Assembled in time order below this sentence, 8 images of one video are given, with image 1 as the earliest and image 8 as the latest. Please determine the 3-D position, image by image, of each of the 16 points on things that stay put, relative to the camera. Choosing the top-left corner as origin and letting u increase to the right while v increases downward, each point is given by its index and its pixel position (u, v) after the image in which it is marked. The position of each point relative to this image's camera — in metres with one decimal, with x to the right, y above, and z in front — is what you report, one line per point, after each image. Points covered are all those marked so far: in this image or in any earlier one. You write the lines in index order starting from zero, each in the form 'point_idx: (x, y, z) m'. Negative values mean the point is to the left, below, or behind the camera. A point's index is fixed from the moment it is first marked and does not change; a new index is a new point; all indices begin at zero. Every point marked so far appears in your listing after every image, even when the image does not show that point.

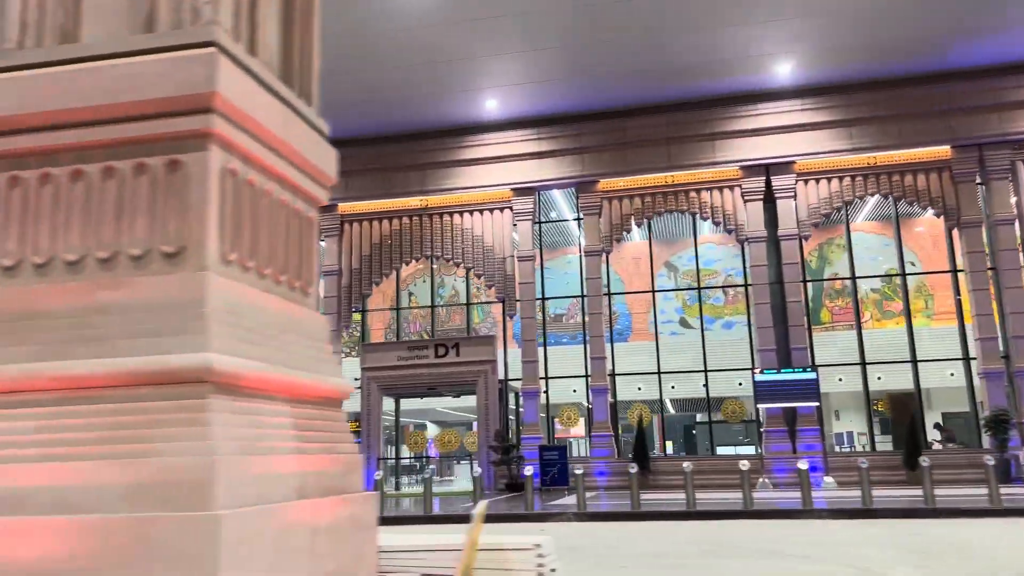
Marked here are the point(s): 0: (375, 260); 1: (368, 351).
0: (-3.0, +0.6, +17.5) m
1: (-3.1, -1.3, +16.9) m
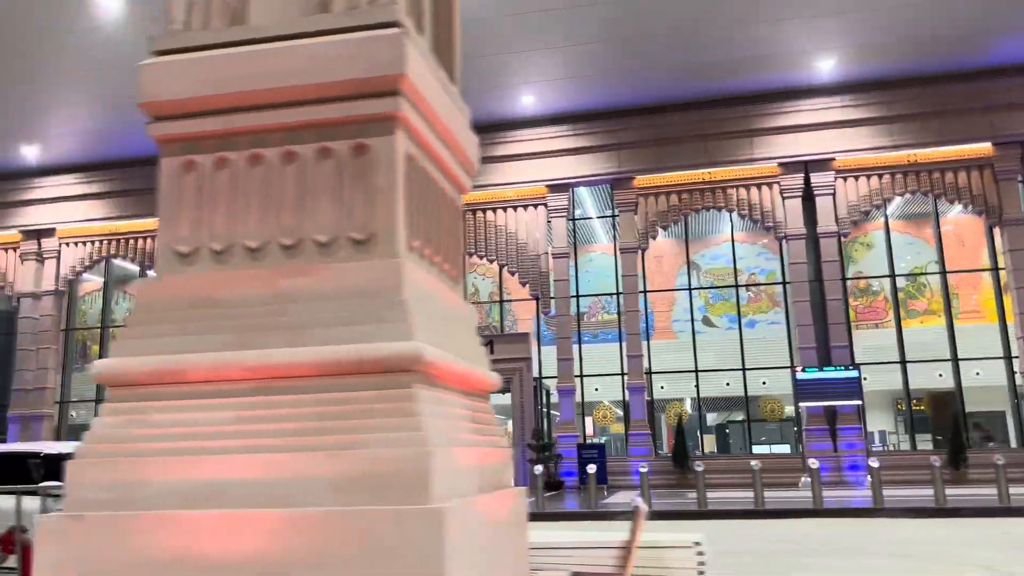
0: (-2.2, +0.7, +17.4) m
1: (-2.4, -1.3, +16.8) m
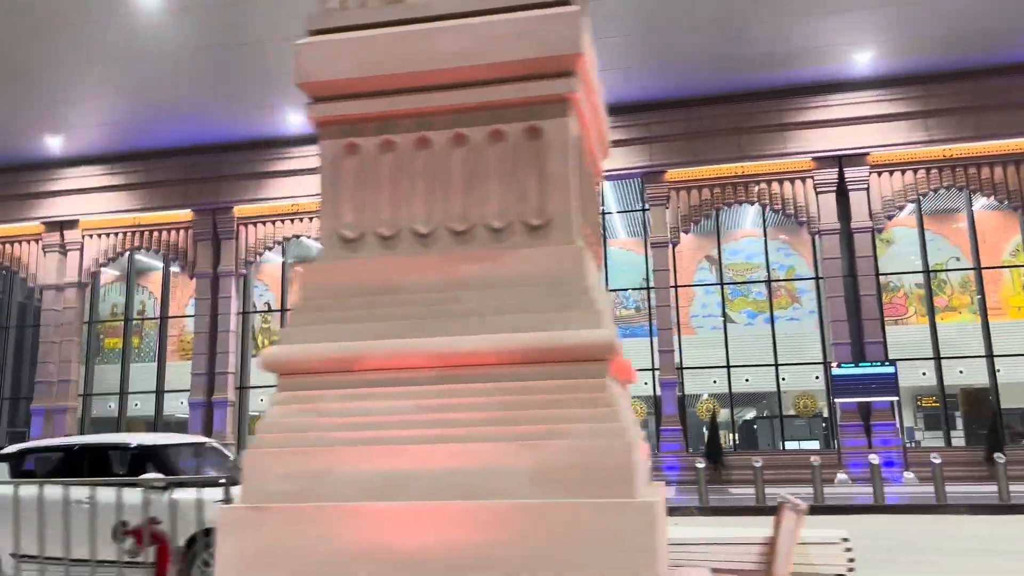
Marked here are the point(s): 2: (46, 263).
0: (-1.6, +0.8, +17.3) m
1: (-1.7, -1.1, +16.7) m
2: (-10.8, +0.6, +18.8) m
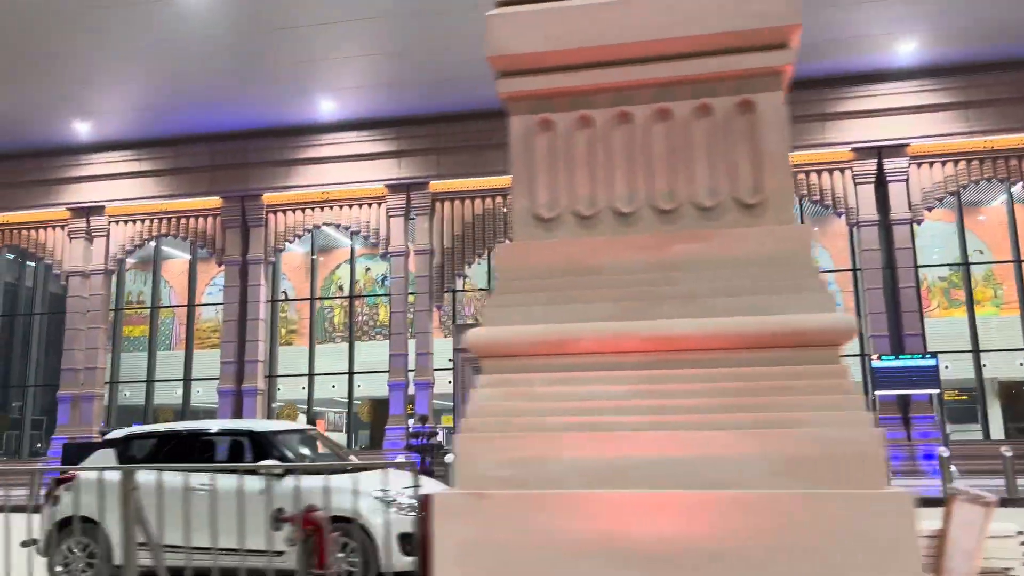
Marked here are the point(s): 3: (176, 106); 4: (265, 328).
0: (-0.9, +1.0, +17.1) m
1: (-1.1, -0.9, +16.6) m
2: (-10.1, +0.9, +18.7) m
3: (-7.2, +3.9, +17.2) m
4: (-5.4, -0.9, +17.8) m
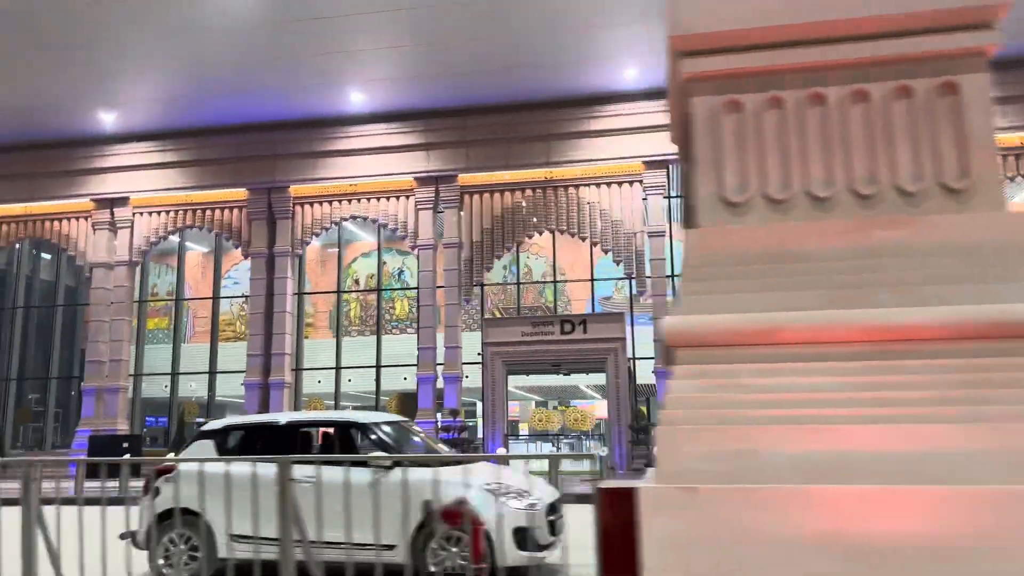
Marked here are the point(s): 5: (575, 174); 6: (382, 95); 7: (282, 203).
0: (-0.3, +1.2, +17.0) m
1: (-0.4, -0.8, +16.5) m
2: (-9.5, +1.1, +18.5) m
3: (-6.5, +4.0, +17.1) m
4: (-4.8, -0.7, +17.7) m
5: (+1.3, +2.4, +16.8) m
6: (-2.8, +4.0, +16.8) m
7: (-5.0, +1.9, +17.8) m
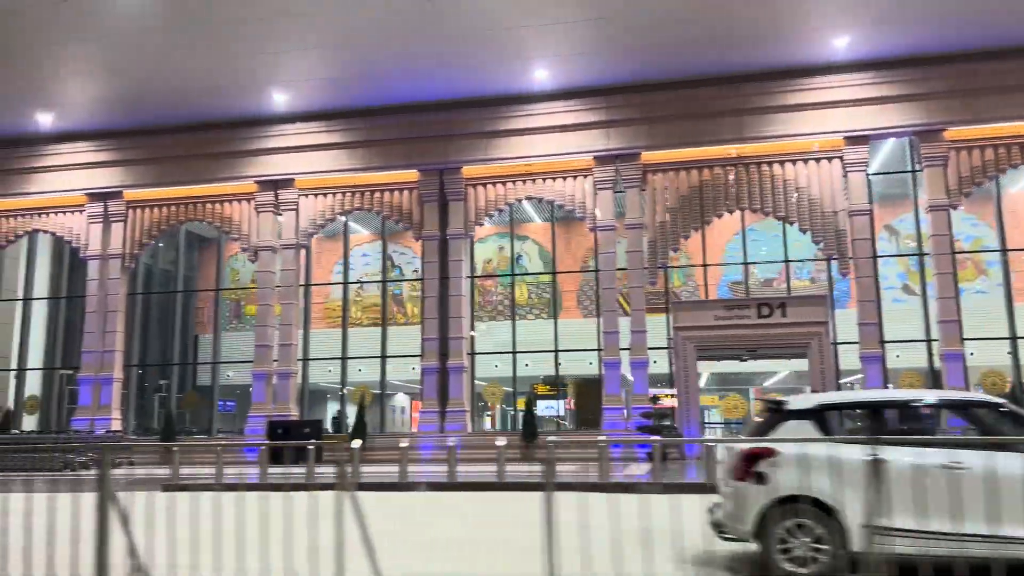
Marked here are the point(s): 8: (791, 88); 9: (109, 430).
0: (+3.5, +1.5, +16.4) m
1: (+3.3, -0.4, +15.9) m
2: (-5.6, +1.5, +18.2) m
3: (-2.8, +4.4, +16.6) m
4: (-1.0, -0.3, +17.2) m
5: (+5.1, +2.7, +16.2) m
6: (+1.0, +4.3, +16.3) m
7: (-1.2, +2.2, +17.3) m
8: (+5.5, +3.9, +16.0) m
9: (-8.9, -3.1, +17.8) m
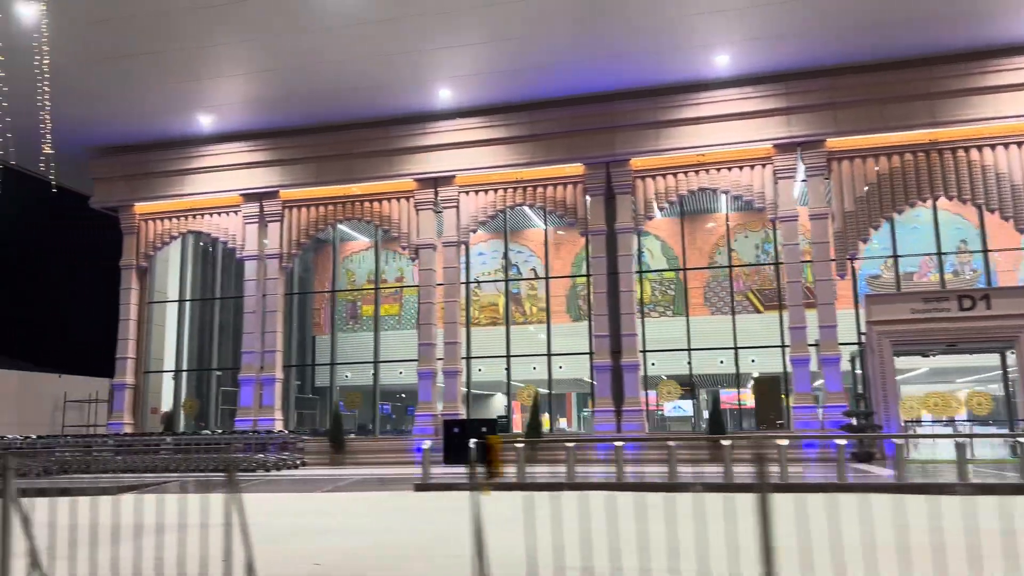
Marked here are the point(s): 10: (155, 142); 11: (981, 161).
0: (+6.9, +1.7, +15.7) m
1: (+6.8, -0.3, +15.2) m
2: (-2.1, +1.5, +18.0) m
3: (+0.7, +4.4, +16.3) m
4: (+2.6, -0.3, +16.7) m
5: (+8.5, +2.9, +15.4) m
6: (+4.4, +4.4, +15.7) m
7: (+2.3, +2.3, +16.9) m
8: (+8.9, +4.1, +15.2) m
9: (-5.2, -3.1, +17.8) m
10: (-8.6, +3.5, +19.5) m
11: (+8.8, +2.4, +15.3) m
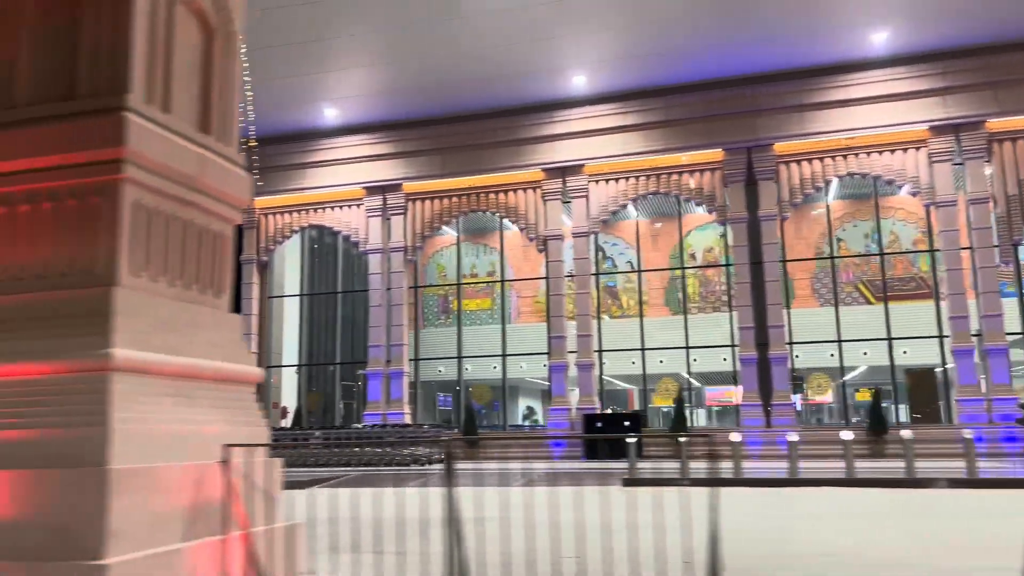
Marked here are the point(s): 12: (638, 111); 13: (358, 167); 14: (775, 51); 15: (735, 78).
0: (+9.7, +1.9, +15.0) m
1: (+9.5, 0.0, +14.5) m
2: (+0.8, +1.7, +17.7) m
3: (+3.4, +4.6, +15.8) m
4: (+5.3, 0.0, +16.2) m
5: (+11.2, +3.2, +14.6) m
6: (+7.1, +4.7, +15.1) m
7: (+5.1, +2.5, +16.3) m
8: (+11.6, +4.4, +14.3) m
9: (-2.4, -3.0, +17.6) m
10: (-5.7, +3.7, +19.4) m
11: (+11.5, +2.6, +14.5) m
12: (+2.6, +3.7, +17.1) m
13: (-3.6, +2.8, +18.7) m
14: (+5.1, +4.6, +15.7) m
15: (+4.5, +4.3, +16.6) m
